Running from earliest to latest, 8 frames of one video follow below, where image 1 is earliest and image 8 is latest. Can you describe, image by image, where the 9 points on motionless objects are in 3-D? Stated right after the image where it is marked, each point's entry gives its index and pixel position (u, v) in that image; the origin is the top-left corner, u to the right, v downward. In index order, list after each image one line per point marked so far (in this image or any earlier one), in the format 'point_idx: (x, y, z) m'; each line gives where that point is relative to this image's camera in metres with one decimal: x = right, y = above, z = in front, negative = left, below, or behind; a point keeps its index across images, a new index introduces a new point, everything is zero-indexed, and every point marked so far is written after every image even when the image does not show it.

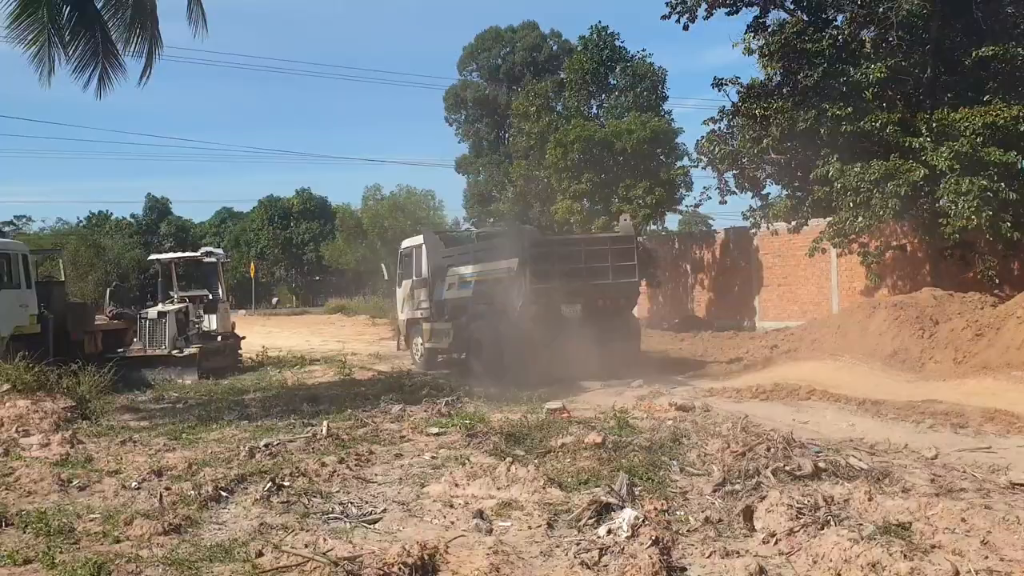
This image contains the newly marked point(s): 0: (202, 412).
0: (-2.7, -1.1, +11.4) m
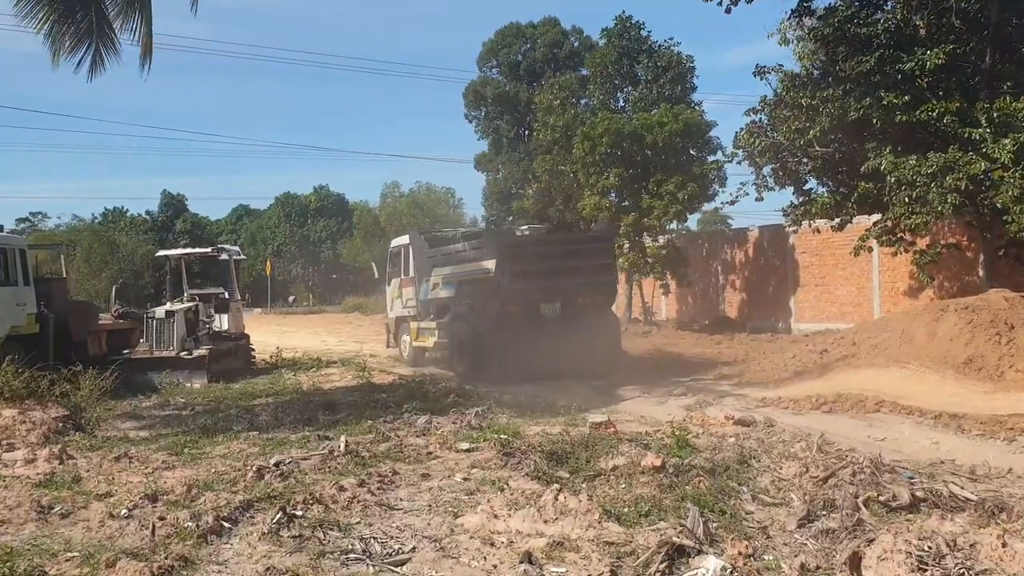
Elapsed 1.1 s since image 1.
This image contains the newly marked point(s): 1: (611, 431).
0: (-2.4, -1.1, +10.5) m
1: (+0.6, -0.8, +7.7) m
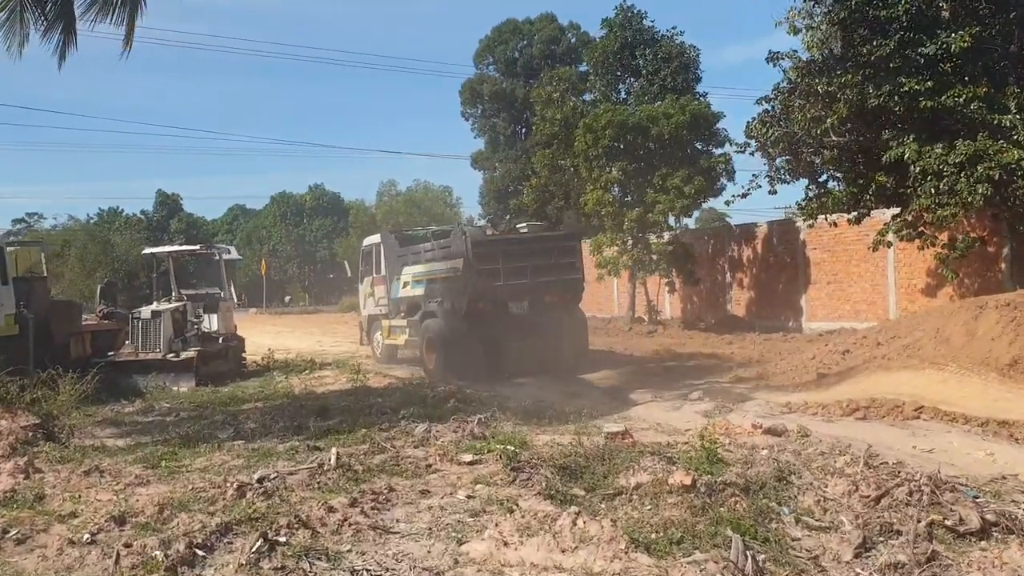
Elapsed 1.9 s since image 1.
0: (-2.4, -1.0, +9.8) m
1: (+0.6, -0.8, +7.0) m
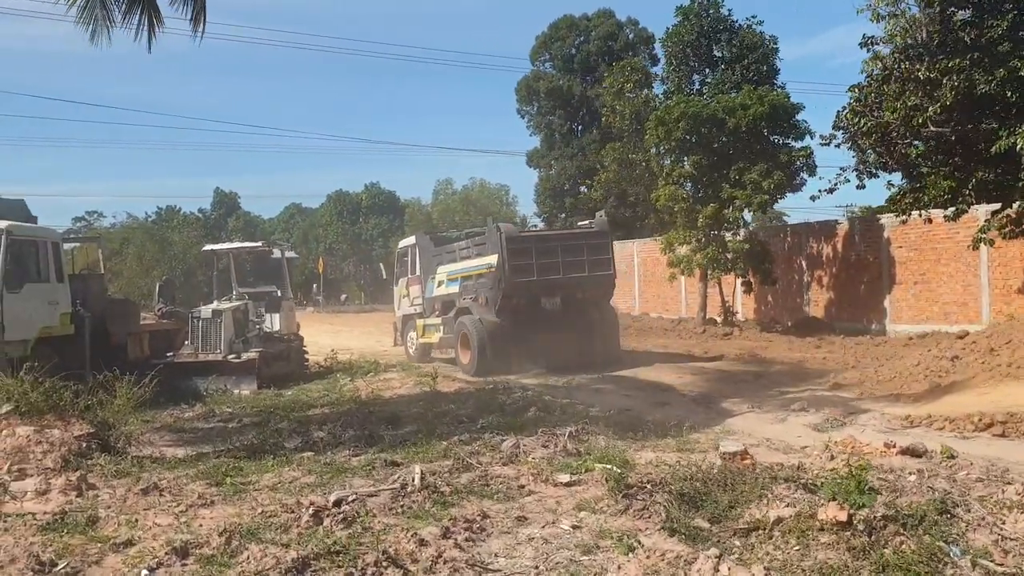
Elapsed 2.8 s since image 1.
0: (-1.8, -1.0, +9.1) m
1: (+1.1, -0.8, +6.2) m
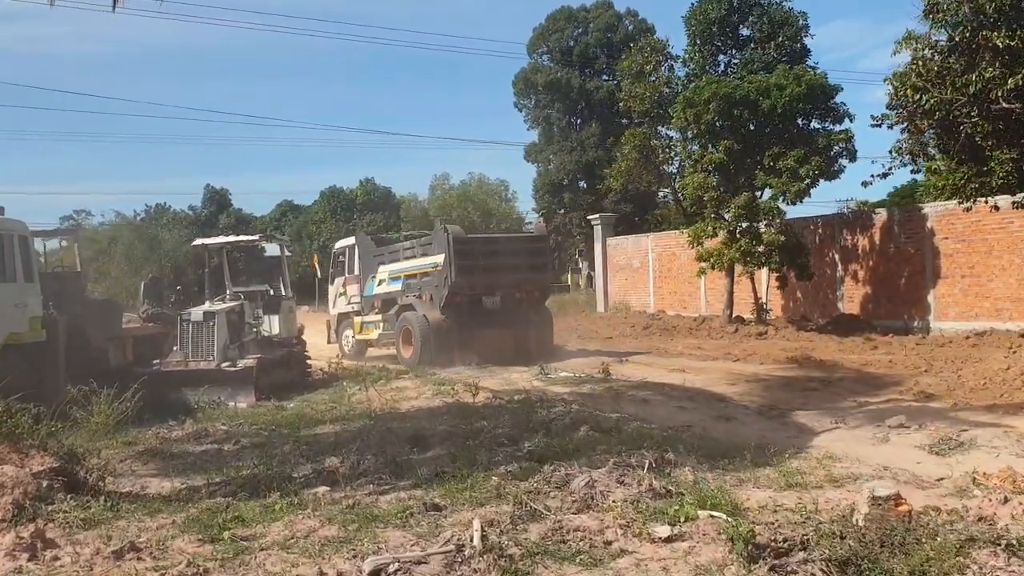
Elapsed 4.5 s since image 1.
0: (-1.5, -1.0, +7.6) m
1: (+1.4, -0.8, +4.7) m
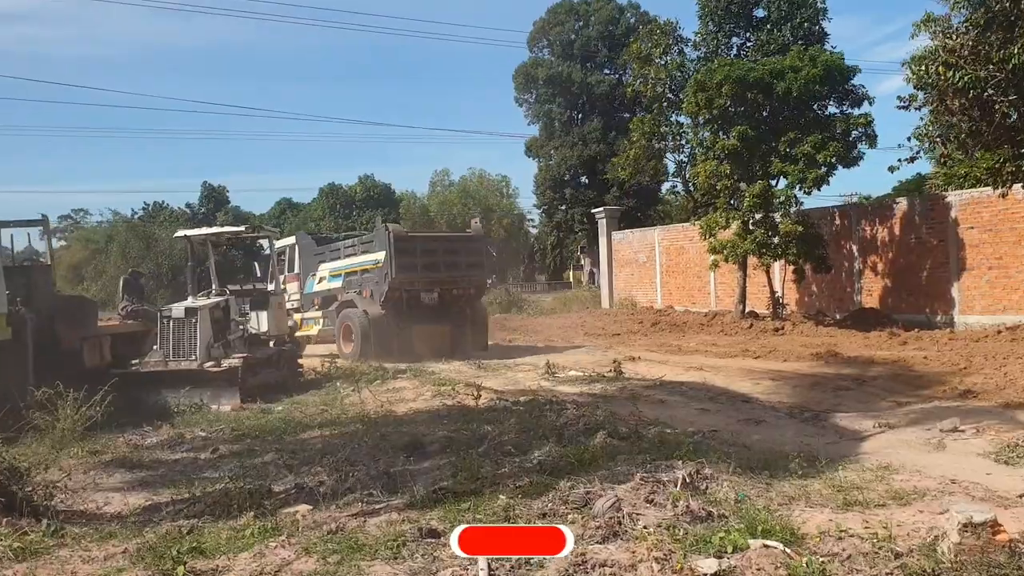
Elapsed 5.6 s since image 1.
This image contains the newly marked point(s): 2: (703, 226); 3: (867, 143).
0: (-1.4, -1.0, +6.7) m
1: (+1.5, -0.7, +3.8) m
2: (+2.7, +0.9, +18.7) m
3: (+4.7, +1.9, +17.3) m
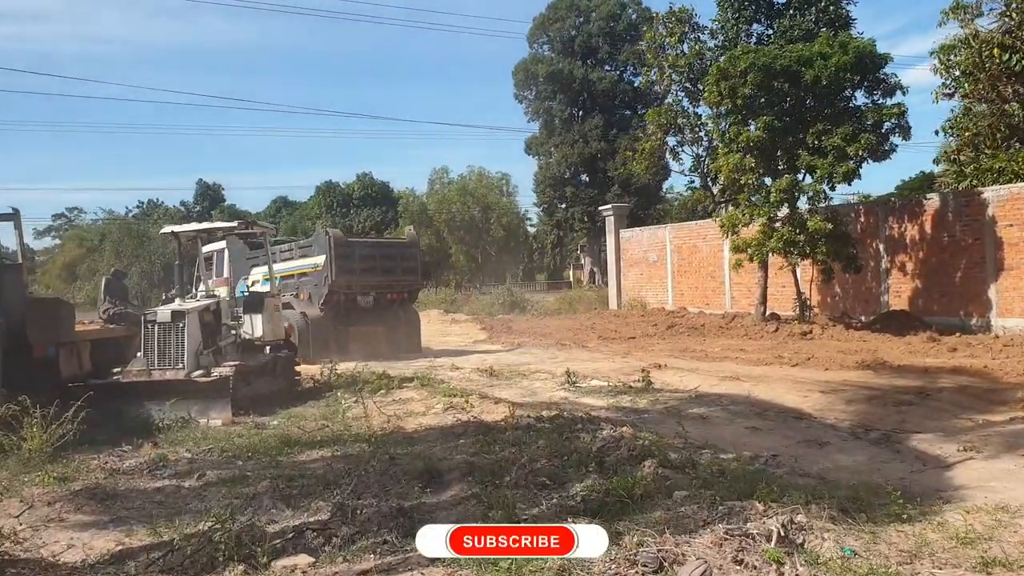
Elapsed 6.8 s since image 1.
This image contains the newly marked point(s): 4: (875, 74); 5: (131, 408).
0: (-1.2, -1.0, +5.7) m
1: (+1.6, -0.8, +2.8) m
2: (+2.8, +0.9, +17.7) m
3: (+4.8, +1.9, +16.3) m
4: (+4.5, +2.6, +16.2) m
5: (-2.8, -0.9, +9.6) m
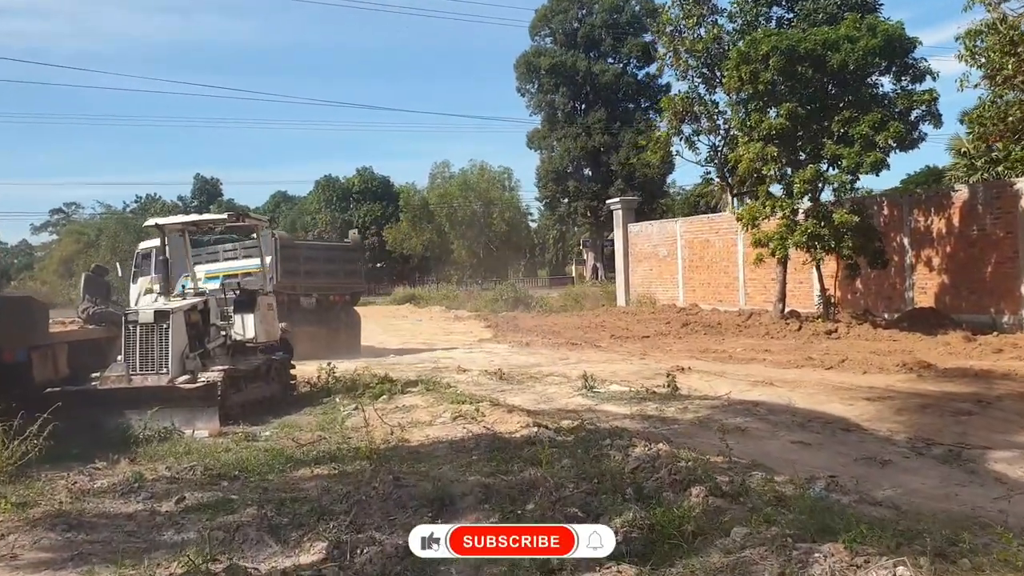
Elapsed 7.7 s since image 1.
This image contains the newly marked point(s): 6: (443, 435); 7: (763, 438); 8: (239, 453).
0: (-1.2, -1.0, +4.8) m
1: (+1.7, -0.8, +1.9) m
2: (+2.9, +0.9, +16.8) m
3: (+4.9, +1.9, +15.4) m
4: (+4.5, +2.7, +15.4) m
5: (-2.7, -0.9, +8.8) m
6: (-0.4, -0.9, +8.1) m
7: (+1.4, -0.8, +7.3) m
8: (-1.6, -1.0, +7.8) m
